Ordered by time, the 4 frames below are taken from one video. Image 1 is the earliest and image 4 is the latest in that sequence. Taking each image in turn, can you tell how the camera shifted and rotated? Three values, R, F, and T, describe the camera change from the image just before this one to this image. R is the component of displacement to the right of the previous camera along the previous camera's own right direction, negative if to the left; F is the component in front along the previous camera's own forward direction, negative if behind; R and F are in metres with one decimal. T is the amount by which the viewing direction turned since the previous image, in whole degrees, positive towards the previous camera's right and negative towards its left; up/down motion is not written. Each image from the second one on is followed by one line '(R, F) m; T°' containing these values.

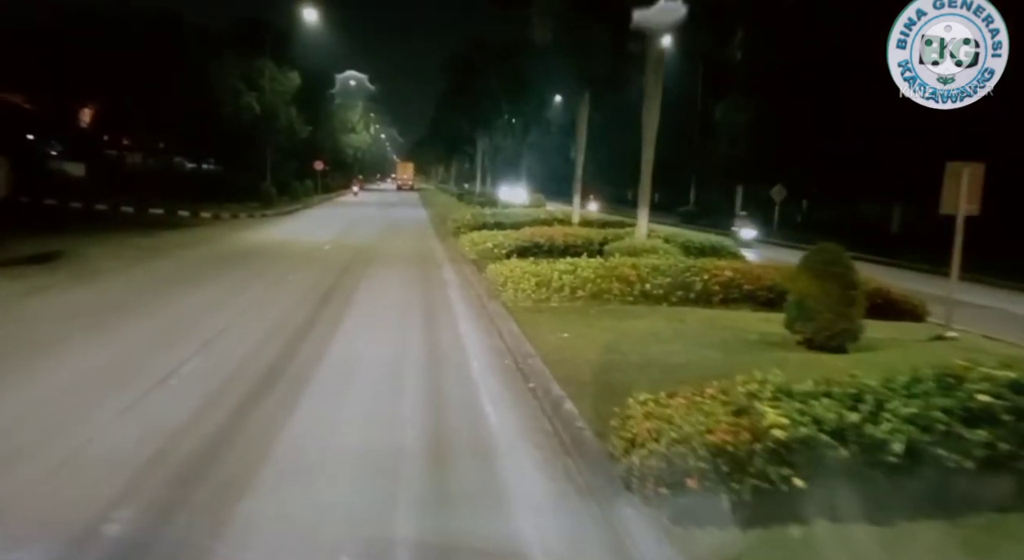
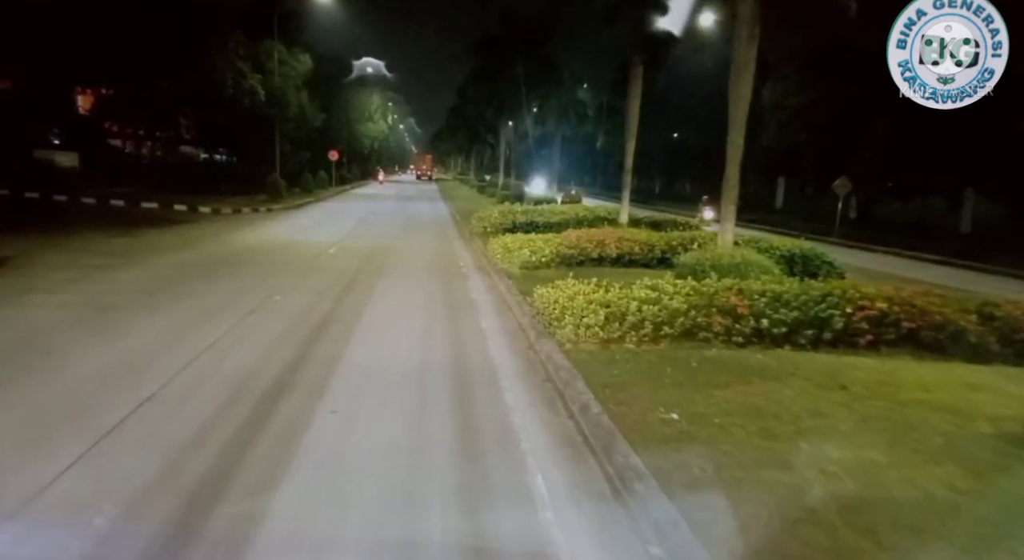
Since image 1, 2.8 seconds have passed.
(-0.5, +3.2) m; -2°
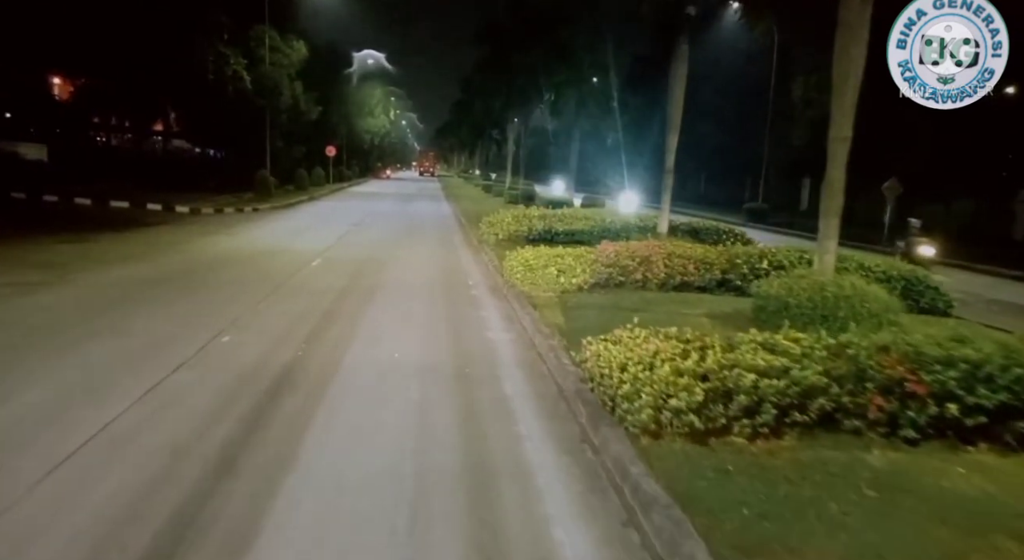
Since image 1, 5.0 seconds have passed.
(-0.4, +2.8) m; 0°
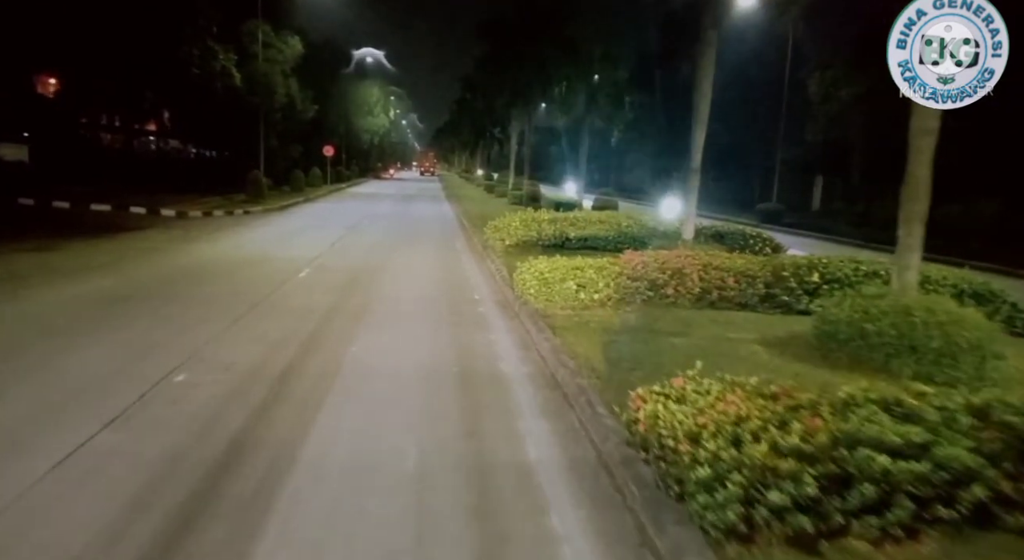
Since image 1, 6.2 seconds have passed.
(-0.2, +1.5) m; 0°
